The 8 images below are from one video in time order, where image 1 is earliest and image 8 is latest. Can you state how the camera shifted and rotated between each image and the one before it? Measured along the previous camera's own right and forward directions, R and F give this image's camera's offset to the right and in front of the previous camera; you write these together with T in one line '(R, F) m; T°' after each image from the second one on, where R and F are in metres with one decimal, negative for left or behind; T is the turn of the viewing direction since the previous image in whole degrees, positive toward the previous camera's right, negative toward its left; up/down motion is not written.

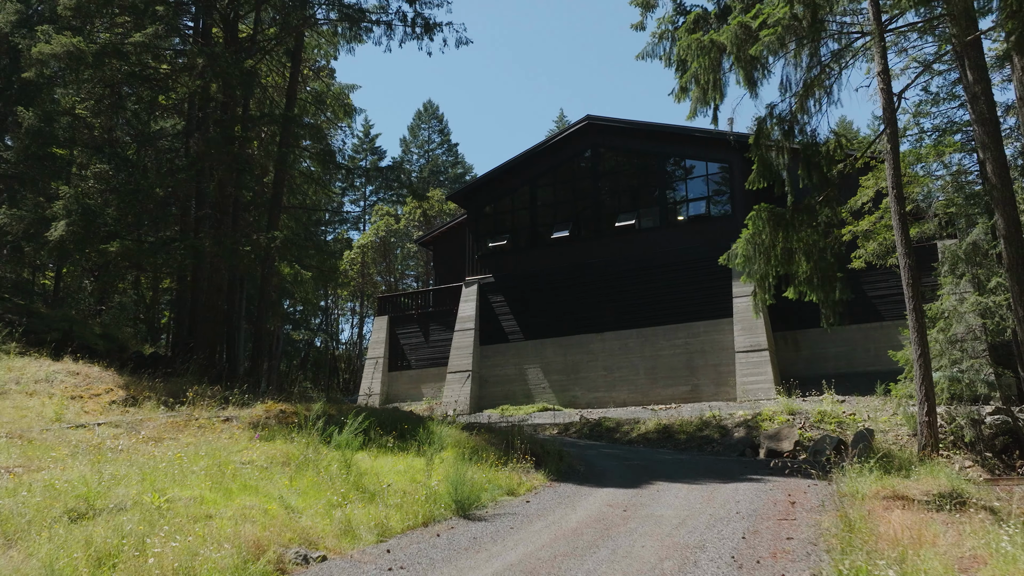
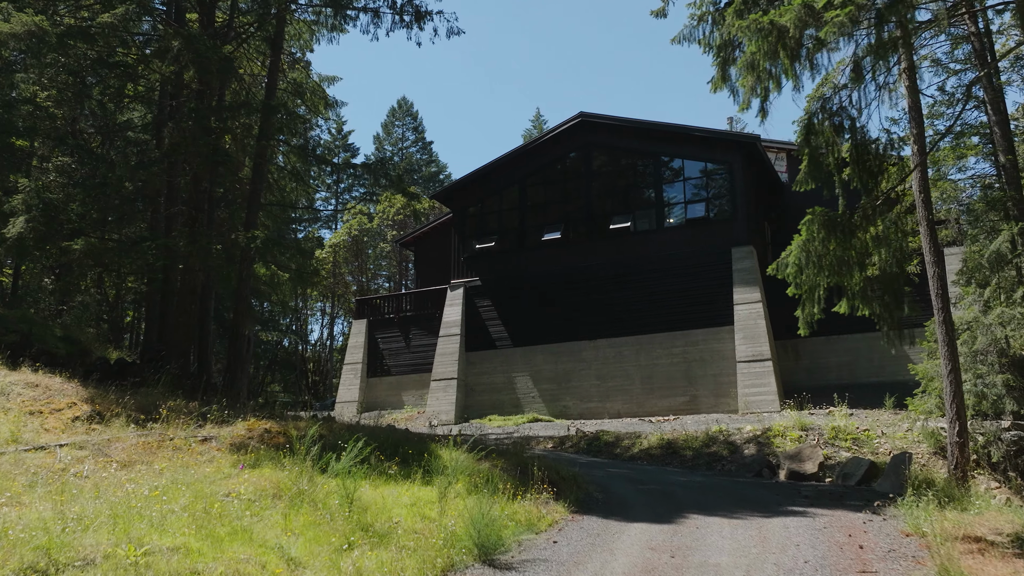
(-0.5, +0.9) m; +2°
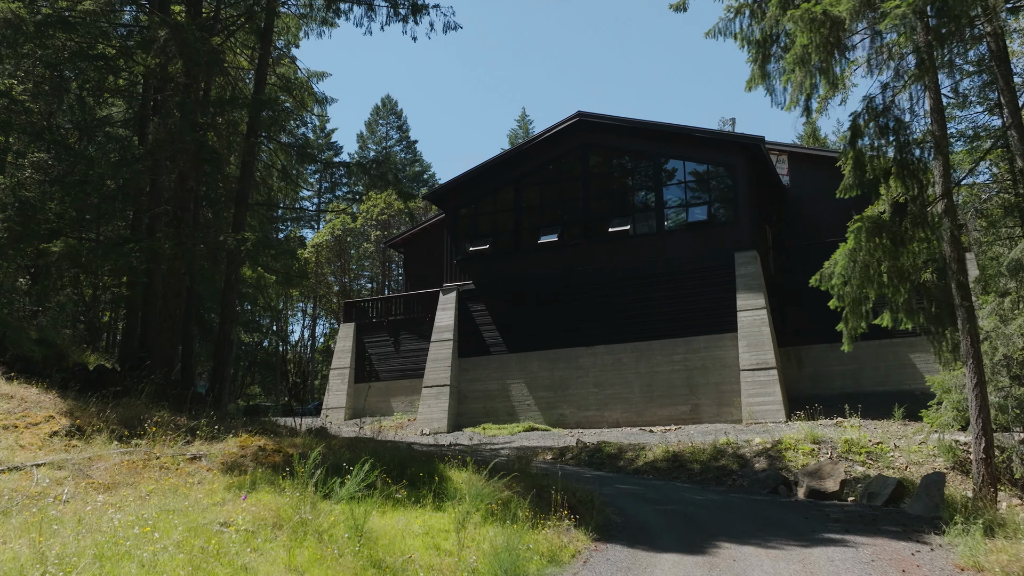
(-0.4, +0.6) m; +1°
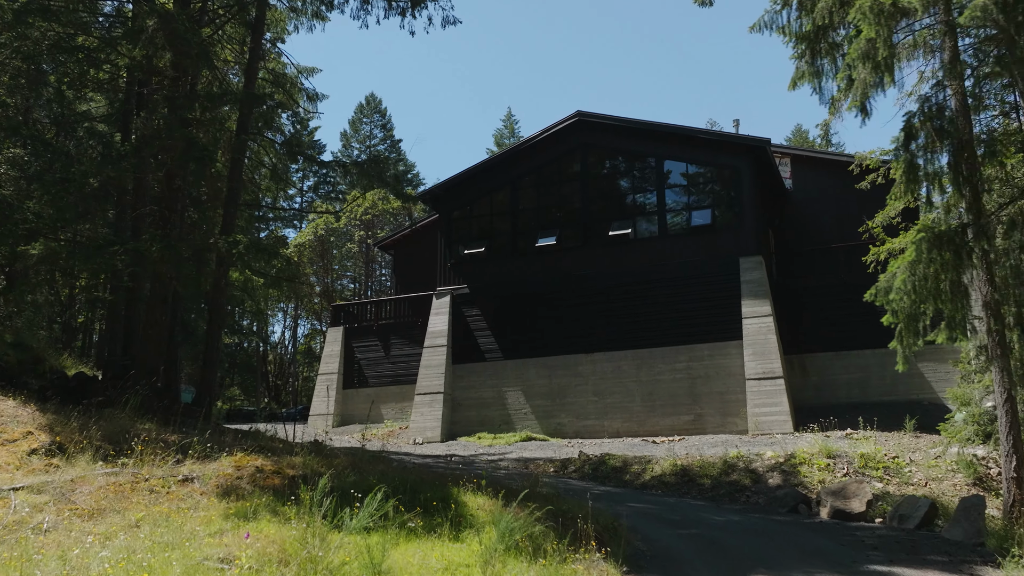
(-0.4, +0.6) m; +1°
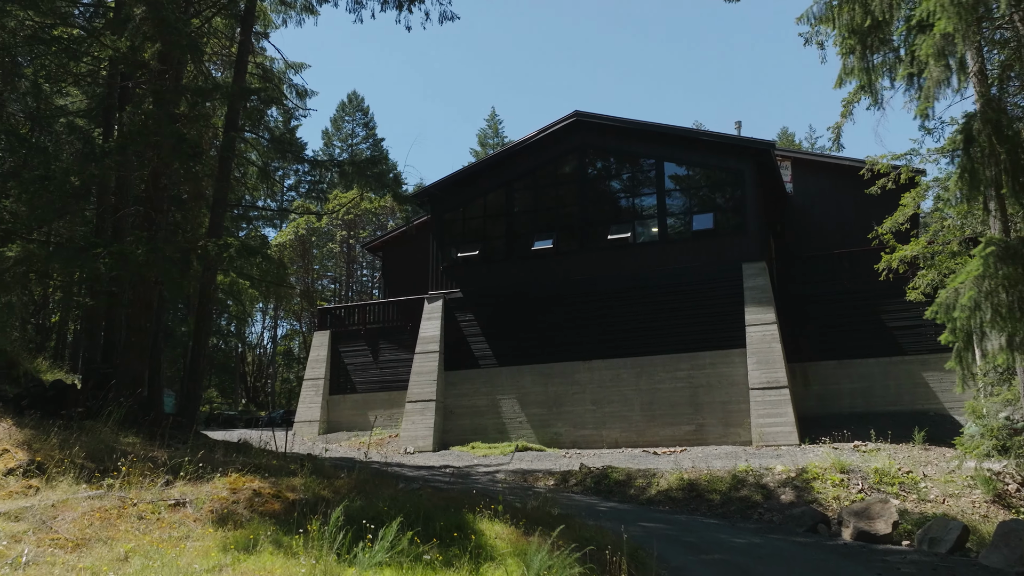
(-0.4, +0.5) m; +2°
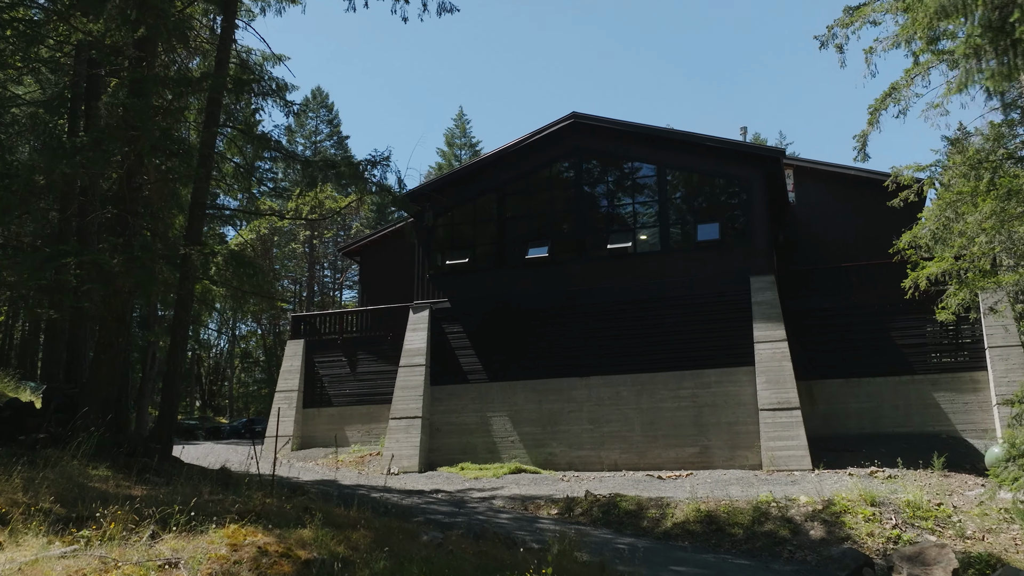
(-0.9, +1.0) m; +3°
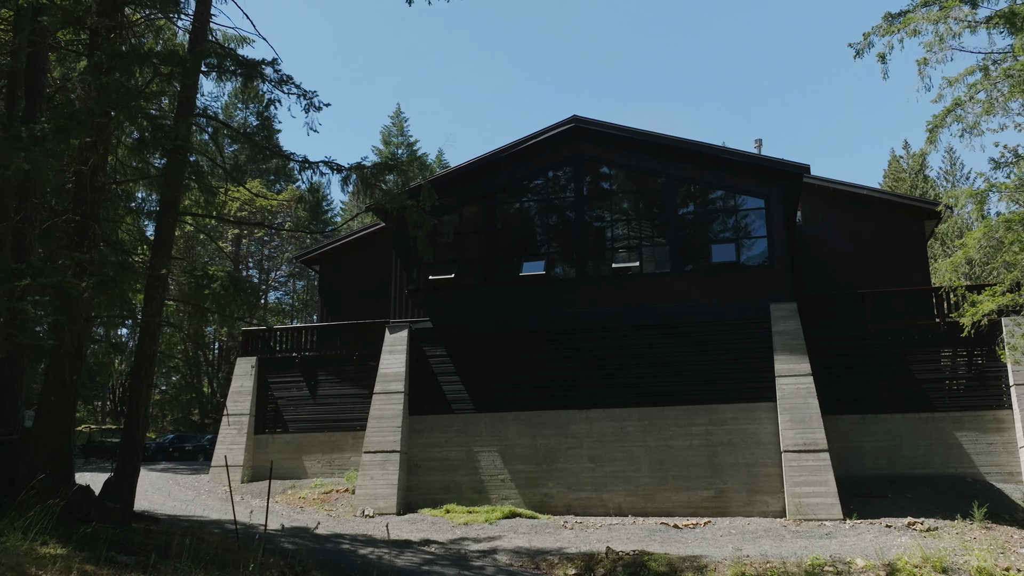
(-1.6, +1.8) m; +6°
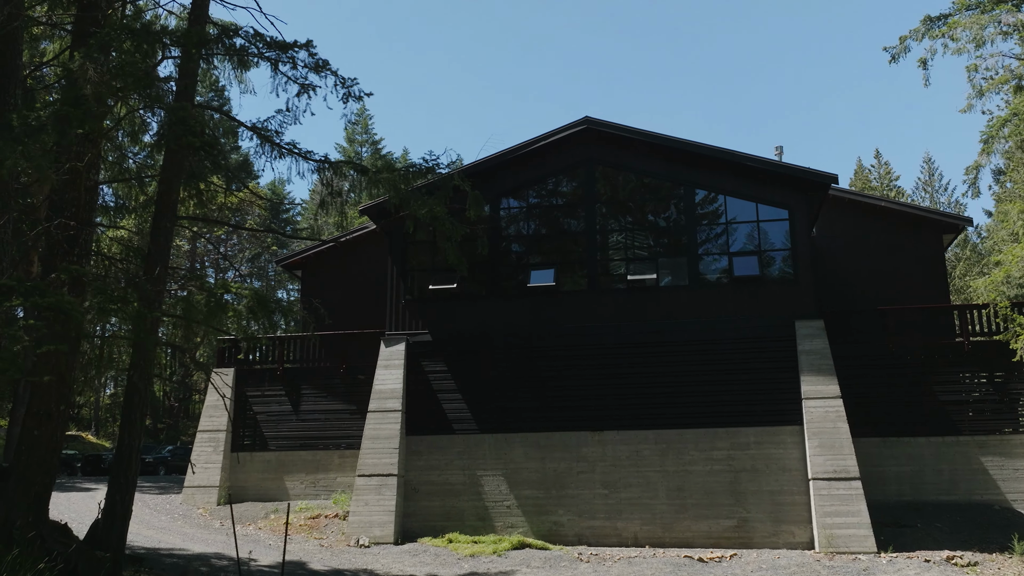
(-1.1, +1.1) m; +3°
